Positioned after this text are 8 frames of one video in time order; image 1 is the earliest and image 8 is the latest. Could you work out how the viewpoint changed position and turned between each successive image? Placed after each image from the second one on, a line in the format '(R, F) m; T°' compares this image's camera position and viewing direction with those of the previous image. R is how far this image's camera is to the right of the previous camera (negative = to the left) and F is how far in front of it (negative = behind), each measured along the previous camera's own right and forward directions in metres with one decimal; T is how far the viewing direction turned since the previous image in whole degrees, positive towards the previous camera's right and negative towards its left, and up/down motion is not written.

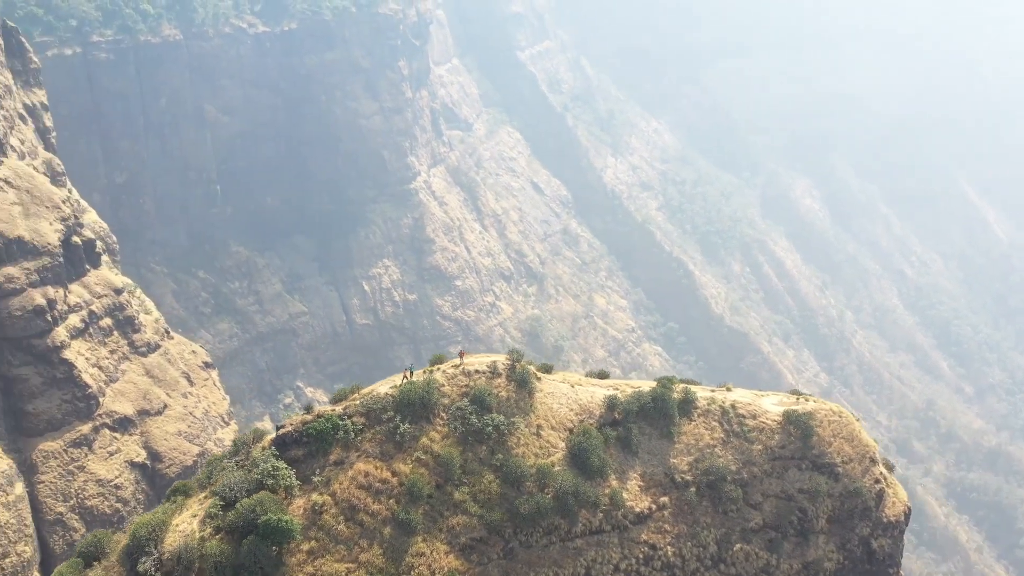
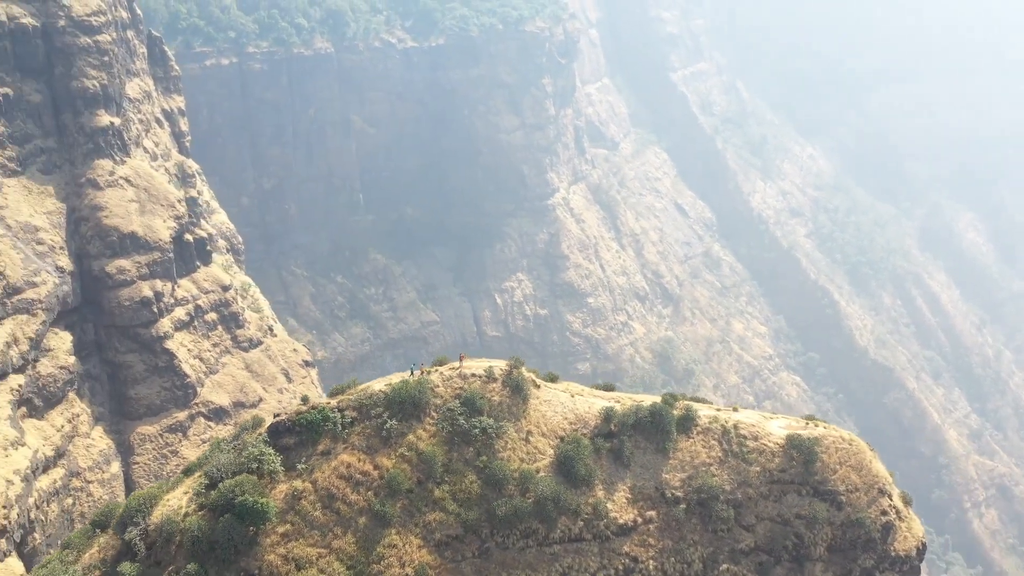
(+4.2, -0.5) m; -8°
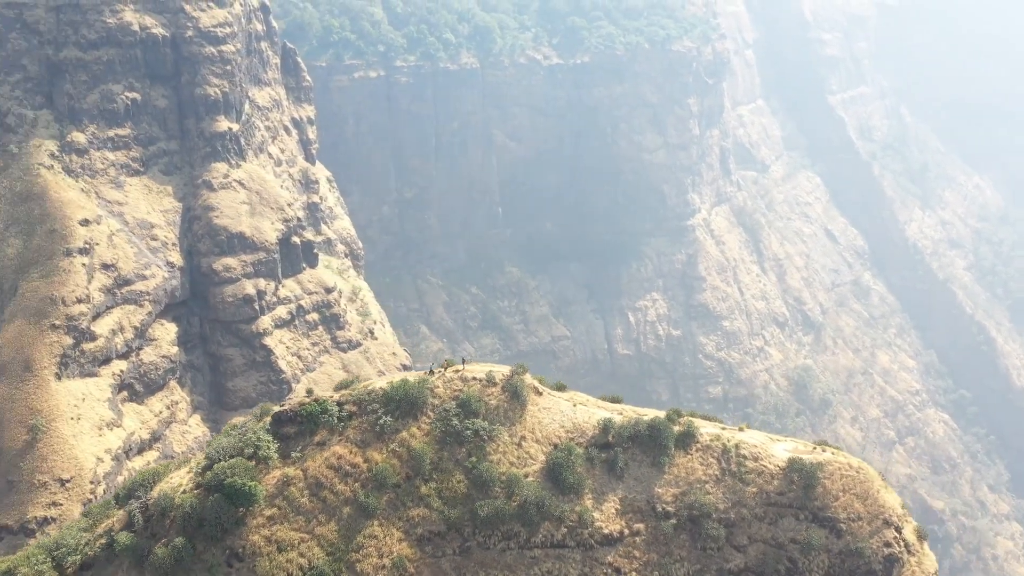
(+4.2, -0.4) m; -8°
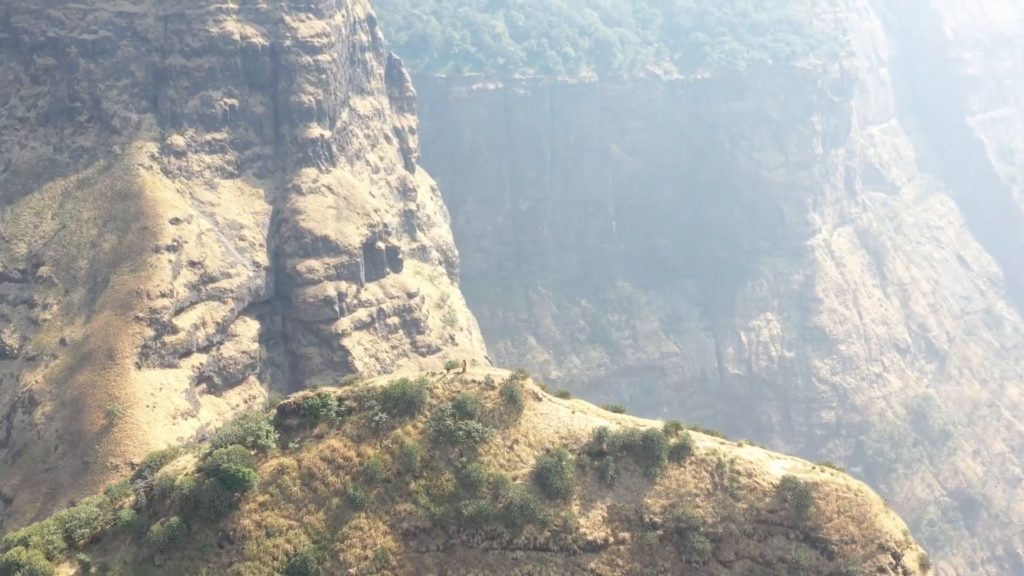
(+3.7, -0.4) m; -7°
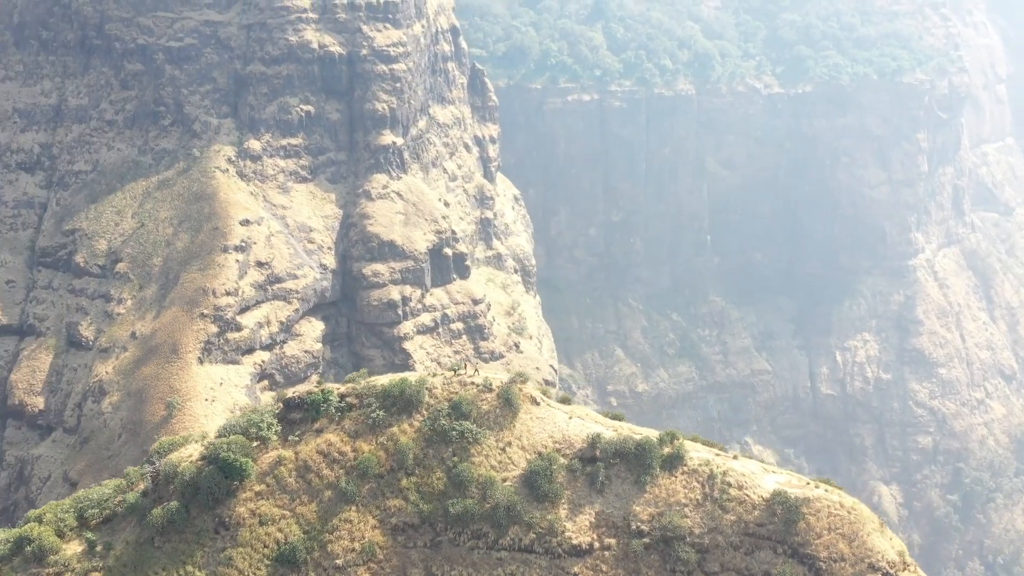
(+3.1, -0.4) m; -6°
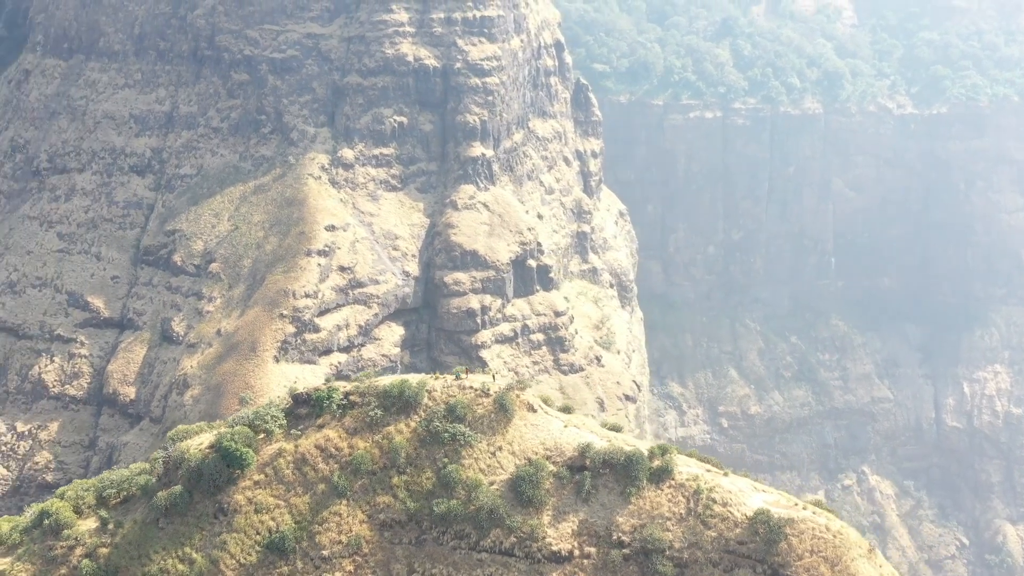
(+4.1, -0.4) m; -7°
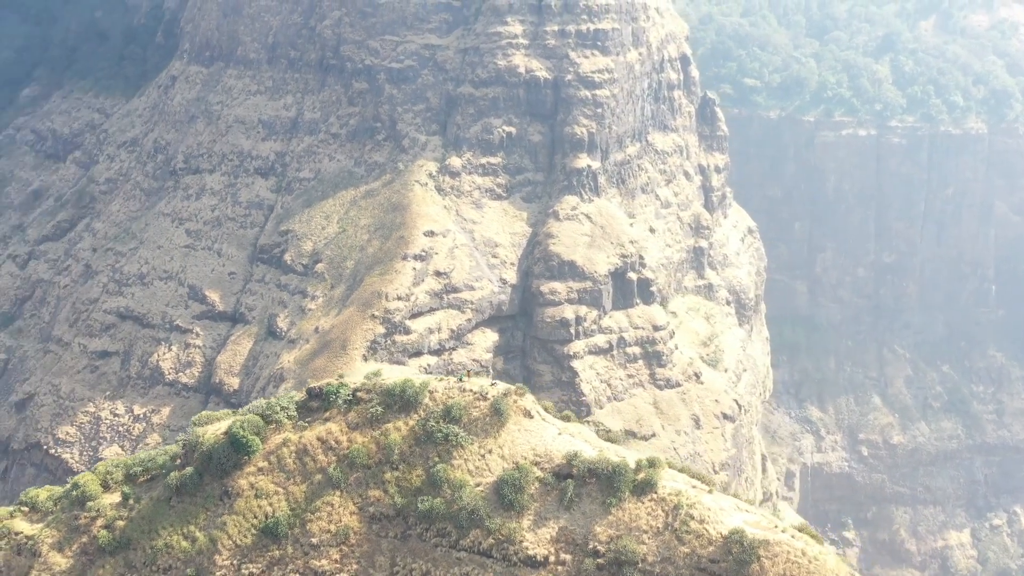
(+5.0, -0.2) m; -9°
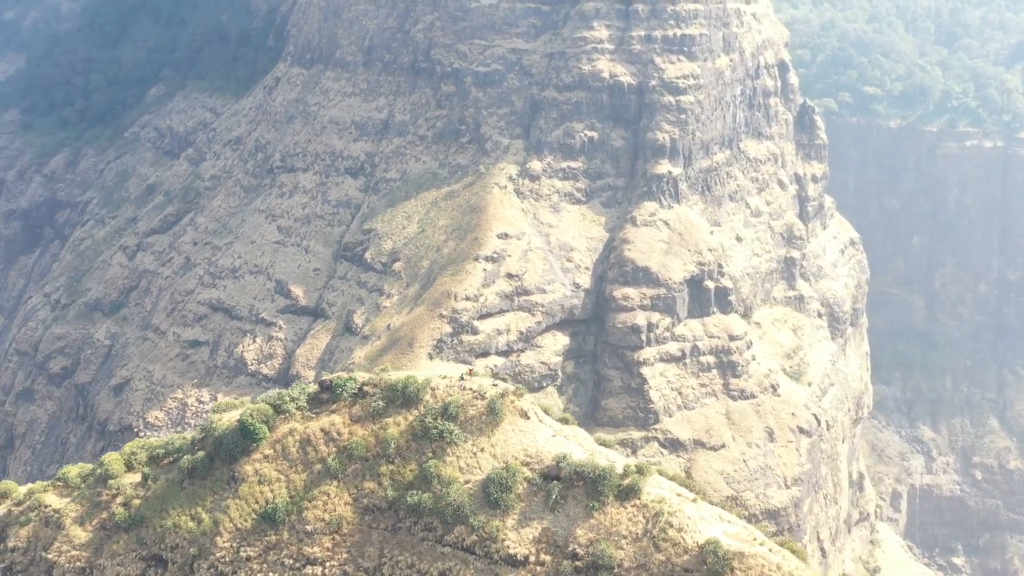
(+3.9, -0.1) m; -7°
